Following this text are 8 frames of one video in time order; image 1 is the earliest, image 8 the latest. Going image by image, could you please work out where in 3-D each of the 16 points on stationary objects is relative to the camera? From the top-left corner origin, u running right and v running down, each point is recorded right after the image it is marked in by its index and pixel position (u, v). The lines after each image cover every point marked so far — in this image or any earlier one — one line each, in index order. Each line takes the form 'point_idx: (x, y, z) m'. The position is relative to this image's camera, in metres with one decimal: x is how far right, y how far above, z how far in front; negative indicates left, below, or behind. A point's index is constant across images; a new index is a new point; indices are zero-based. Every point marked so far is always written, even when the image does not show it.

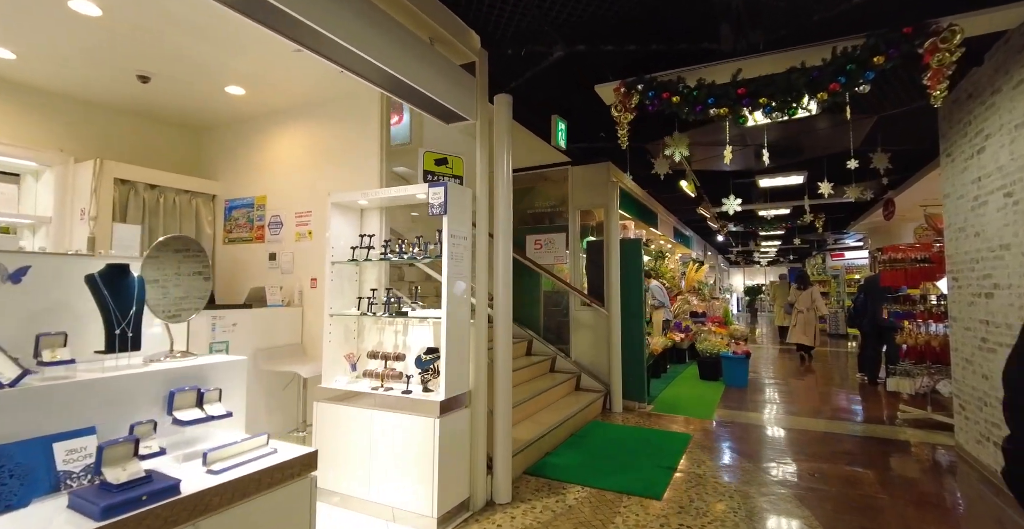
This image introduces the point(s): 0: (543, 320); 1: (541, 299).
0: (+0.4, -0.7, +6.1) m
1: (+0.4, -0.4, +6.1) m
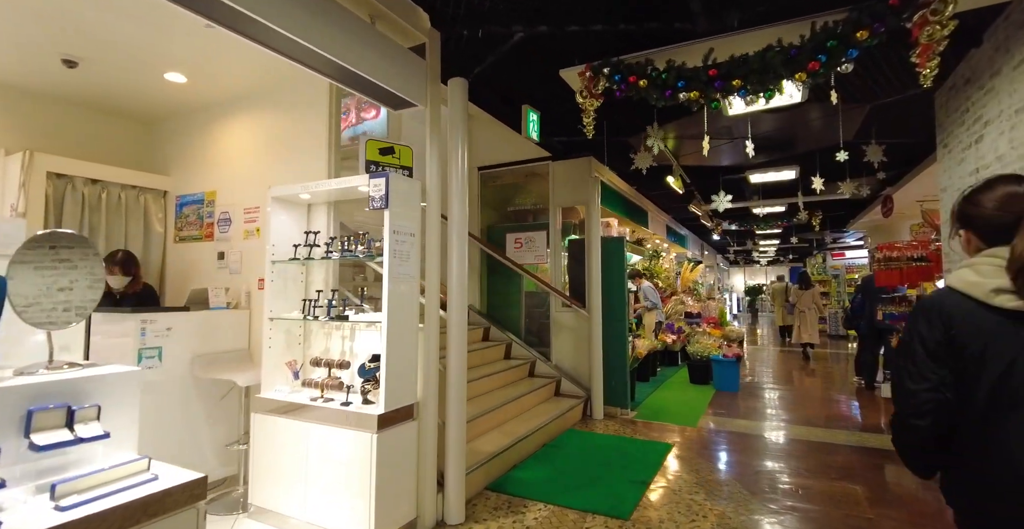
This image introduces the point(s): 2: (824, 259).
0: (+0.1, -0.7, +5.8) m
1: (+0.1, -0.4, +5.8) m
2: (+10.1, +0.2, +15.6) m
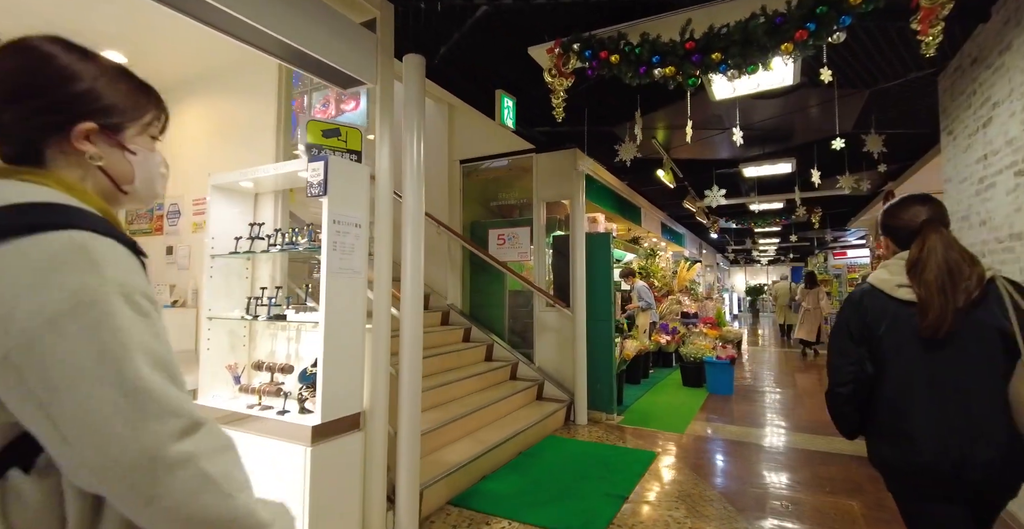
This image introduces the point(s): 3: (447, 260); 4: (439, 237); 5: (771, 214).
0: (-0.1, -0.7, +5.6) m
1: (-0.1, -0.4, +5.6) m
2: (+9.9, +0.2, +15.3) m
3: (-0.8, 0.0, +5.8) m
4: (-0.9, +0.3, +5.8) m
5: (+4.7, +0.9, +8.8) m
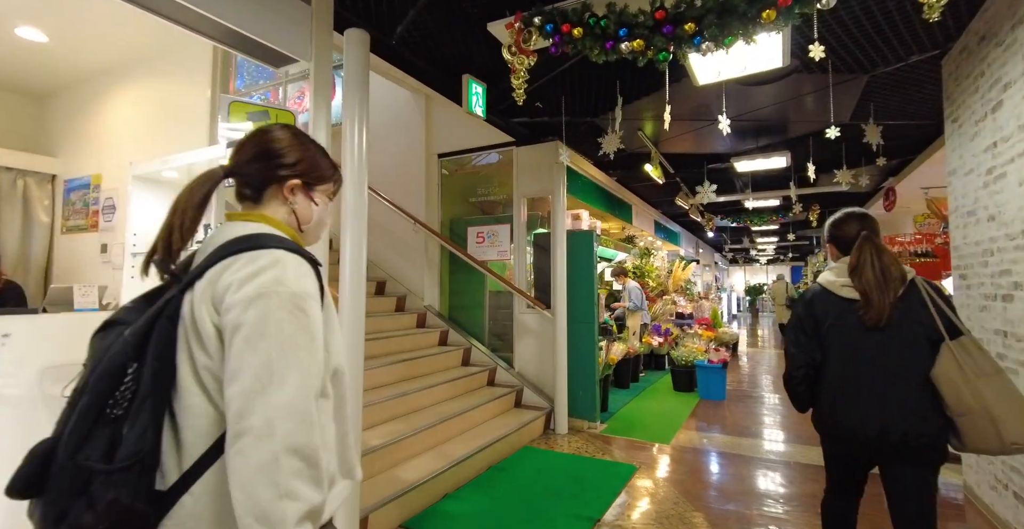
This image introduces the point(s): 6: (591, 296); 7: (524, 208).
0: (-0.3, -0.7, +5.3) m
1: (-0.3, -0.4, +5.3) m
2: (+9.7, +0.2, +15.0) m
3: (-1.0, +0.1, +5.5) m
4: (-1.1, +0.3, +5.6) m
5: (+4.5, +0.9, +8.6) m
6: (+0.8, -0.3, +4.8) m
7: (+0.1, +0.6, +5.1) m
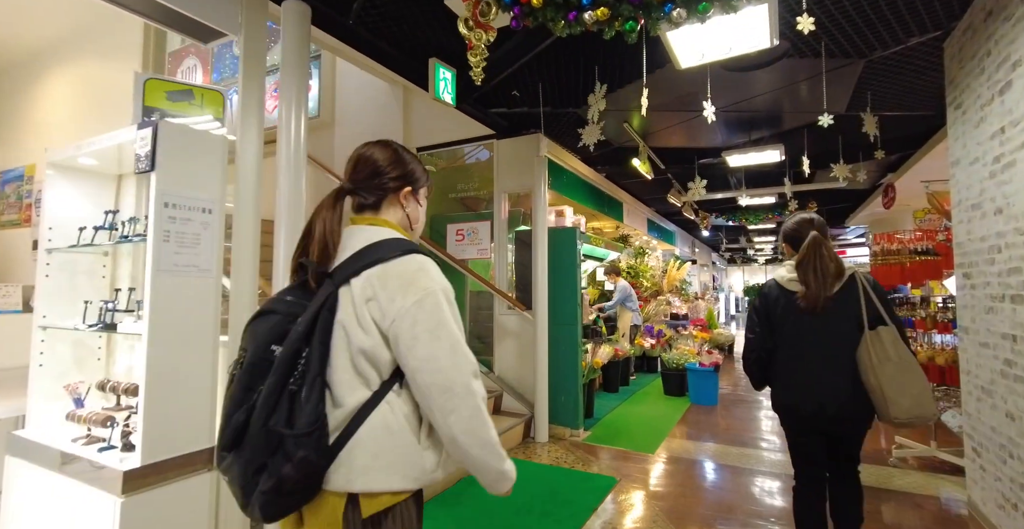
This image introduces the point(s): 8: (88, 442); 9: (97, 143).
0: (-0.5, -0.6, +5.1) m
1: (-0.5, -0.4, +5.1) m
2: (+9.5, +0.2, +14.7) m
3: (-1.2, +0.1, +5.3) m
4: (-1.3, +0.3, +5.3) m
5: (+4.3, +1.0, +8.3) m
6: (+0.6, -0.3, +4.6) m
7: (-0.1, +0.6, +4.9) m
8: (-1.7, -0.7, +1.9) m
9: (-1.7, +0.5, +2.0) m
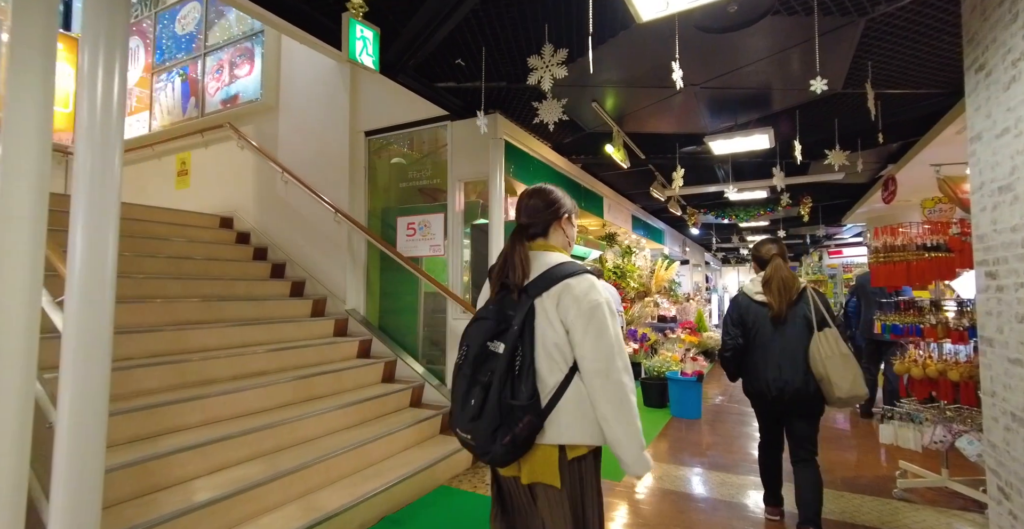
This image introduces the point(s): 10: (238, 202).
0: (-0.9, -0.6, +4.5) m
1: (-0.9, -0.4, +4.5) m
2: (+9.1, +0.2, +14.2) m
3: (-1.6, +0.1, +4.7) m
4: (-1.7, +0.4, +4.8) m
5: (+3.9, +1.0, +7.8) m
6: (+0.2, -0.3, +4.0) m
7: (-0.5, +0.6, +4.3) m
8: (-2.1, -0.7, +1.4) m
9: (-2.1, +0.5, +1.5) m
10: (-3.1, +0.7, +5.5) m
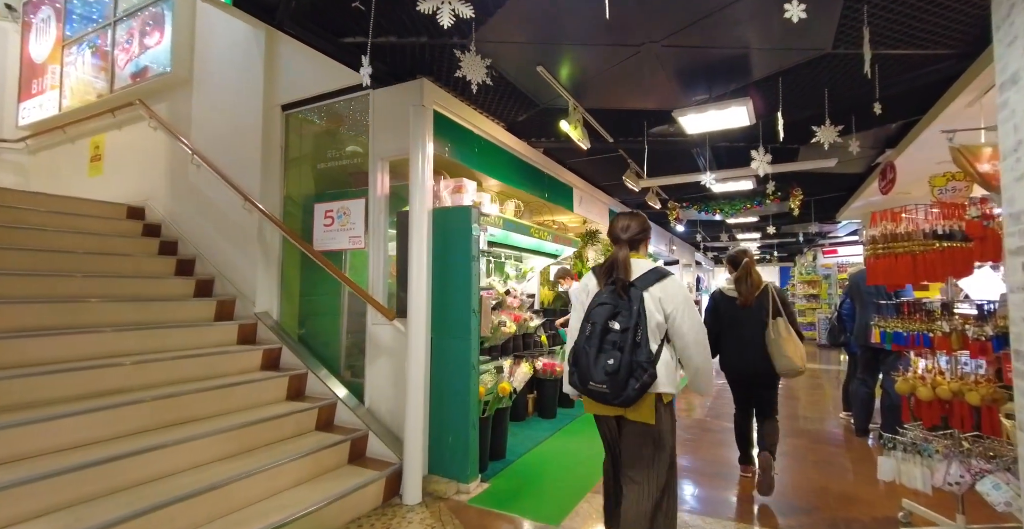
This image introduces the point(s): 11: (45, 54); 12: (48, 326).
0: (-1.4, -0.6, +3.8) m
1: (-1.4, -0.3, +3.9) m
2: (+8.5, +0.2, +13.6) m
3: (-2.1, +0.1, +4.0) m
4: (-2.2, +0.4, +4.1) m
5: (+3.4, +1.0, +7.2) m
6: (-0.3, -0.3, +3.4) m
7: (-1.0, +0.7, +3.6) m
8: (-2.5, -0.6, +0.7) m
9: (-2.6, +0.6, +0.8) m
10: (-3.7, +0.8, +4.9) m
11: (-5.6, +2.5, +5.8) m
12: (-3.0, -0.4, +3.1) m
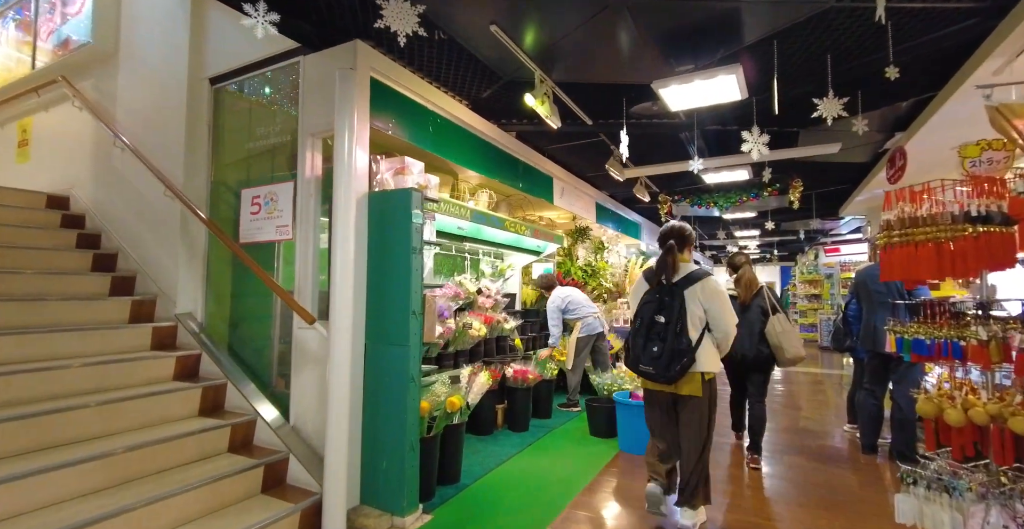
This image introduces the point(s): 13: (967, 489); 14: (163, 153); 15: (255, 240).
0: (-1.7, -0.5, +3.3) m
1: (-1.7, -0.3, +3.4) m
2: (+8.2, +0.2, +13.1) m
3: (-2.4, +0.2, +3.5) m
4: (-2.5, +0.4, +3.6) m
5: (+3.1, +1.0, +6.6) m
6: (-0.6, -0.2, +2.9) m
7: (-1.3, +0.7, +3.1) m
8: (-2.9, -0.6, +0.2) m
9: (-2.9, +0.6, +0.3) m
10: (-4.0, +0.8, +4.4) m
11: (-5.9, +2.5, +5.3) m
12: (-3.3, -0.4, +2.7) m
13: (+1.8, -0.9, +1.9) m
14: (-2.7, +0.9, +3.7) m
15: (-1.7, +0.2, +3.3) m
